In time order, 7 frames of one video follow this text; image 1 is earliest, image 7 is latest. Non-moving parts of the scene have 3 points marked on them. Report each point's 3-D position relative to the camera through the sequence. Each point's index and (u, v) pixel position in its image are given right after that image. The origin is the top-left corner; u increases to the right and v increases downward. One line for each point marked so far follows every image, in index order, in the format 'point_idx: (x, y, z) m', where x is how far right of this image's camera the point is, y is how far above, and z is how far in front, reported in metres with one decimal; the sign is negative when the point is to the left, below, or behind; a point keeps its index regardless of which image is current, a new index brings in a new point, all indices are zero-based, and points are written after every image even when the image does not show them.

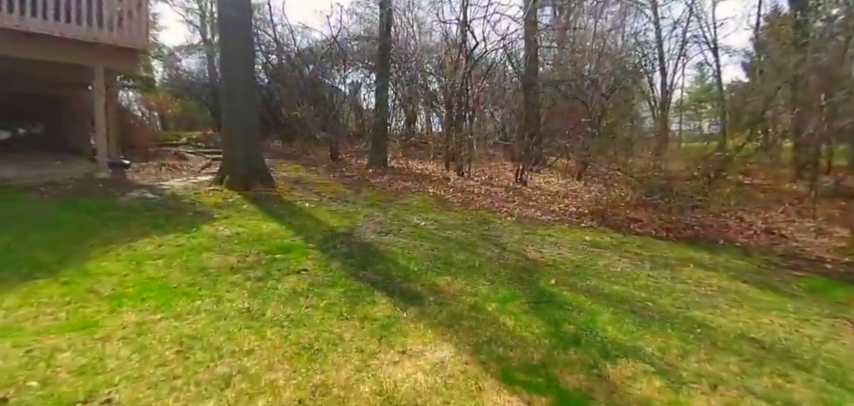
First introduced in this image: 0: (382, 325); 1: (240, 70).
0: (-0.3, -0.7, +2.6) m
1: (-3.1, +2.1, +6.8) m
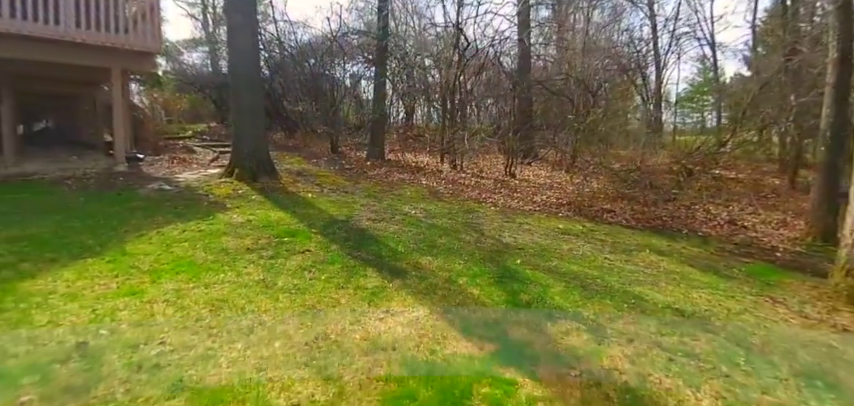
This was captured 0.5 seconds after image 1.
0: (-0.4, -0.7, +3.2) m
1: (-3.2, +2.3, +7.3) m
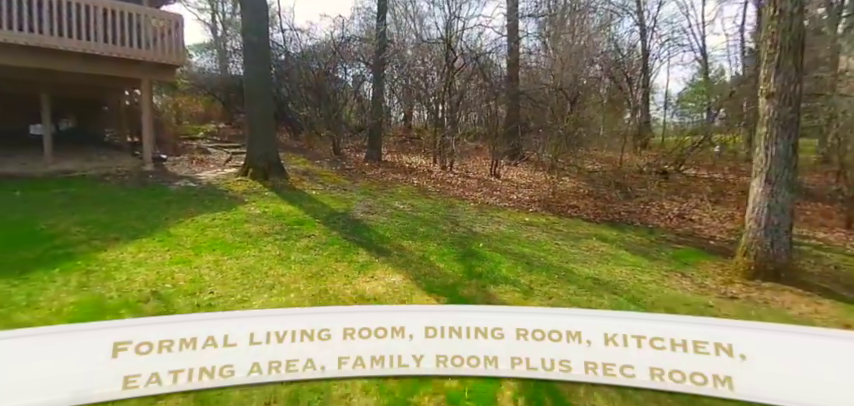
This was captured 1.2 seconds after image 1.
0: (-0.7, -0.6, +4.2) m
1: (-3.4, +2.4, +8.3) m
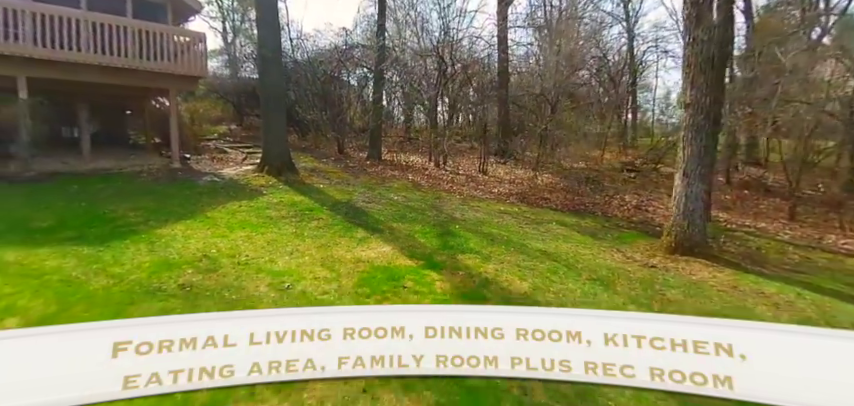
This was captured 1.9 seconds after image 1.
0: (-0.9, -0.5, +5.4) m
1: (-3.5, +2.6, +9.5) m
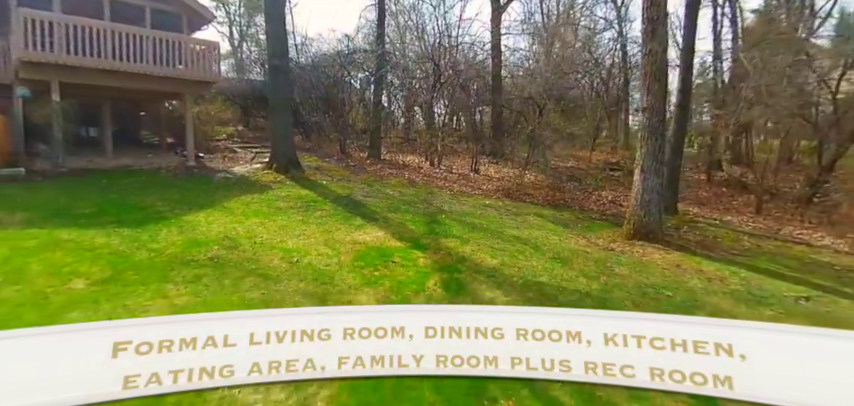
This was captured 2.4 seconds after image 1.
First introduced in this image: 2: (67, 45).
0: (-1.0, -0.3, +6.2) m
1: (-3.7, +2.7, +10.4) m
2: (-8.3, +3.6, +9.5) m
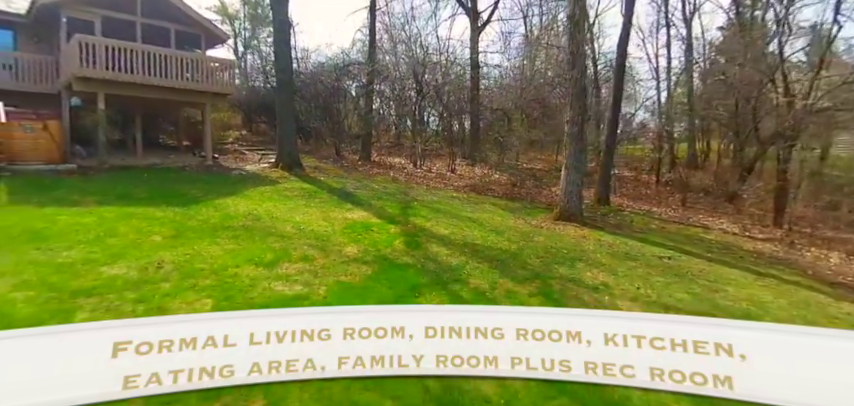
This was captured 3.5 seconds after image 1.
0: (-1.6, -0.1, +8.2) m
1: (-4.2, +2.9, +12.4) m
2: (-8.8, +3.9, +11.4) m
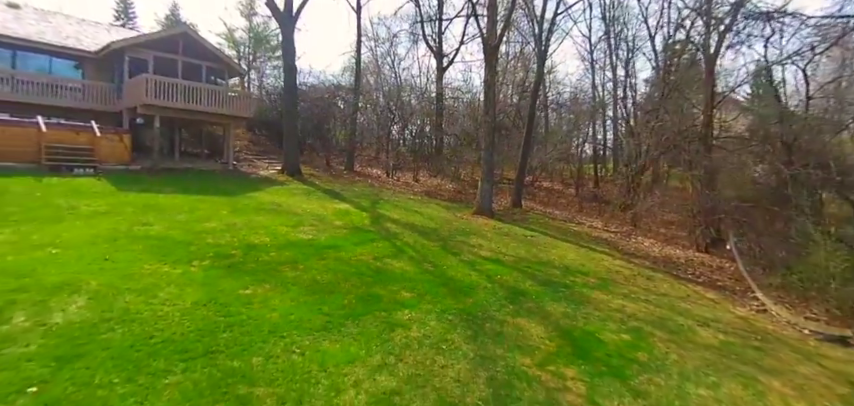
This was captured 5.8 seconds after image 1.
0: (-2.8, +0.1, +12.4) m
1: (-5.5, +3.0, +16.6) m
2: (-10.0, +4.1, +15.6) m
